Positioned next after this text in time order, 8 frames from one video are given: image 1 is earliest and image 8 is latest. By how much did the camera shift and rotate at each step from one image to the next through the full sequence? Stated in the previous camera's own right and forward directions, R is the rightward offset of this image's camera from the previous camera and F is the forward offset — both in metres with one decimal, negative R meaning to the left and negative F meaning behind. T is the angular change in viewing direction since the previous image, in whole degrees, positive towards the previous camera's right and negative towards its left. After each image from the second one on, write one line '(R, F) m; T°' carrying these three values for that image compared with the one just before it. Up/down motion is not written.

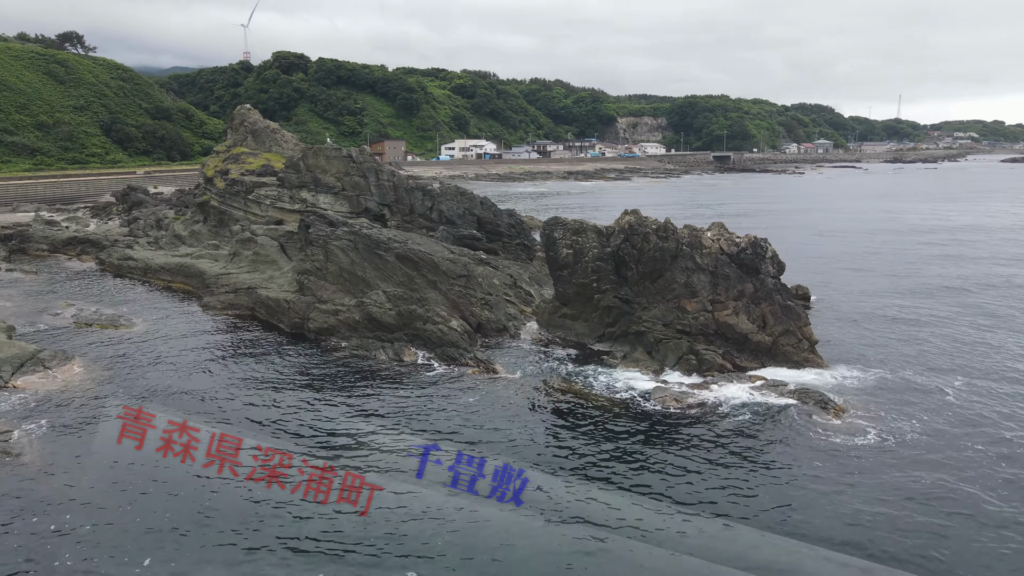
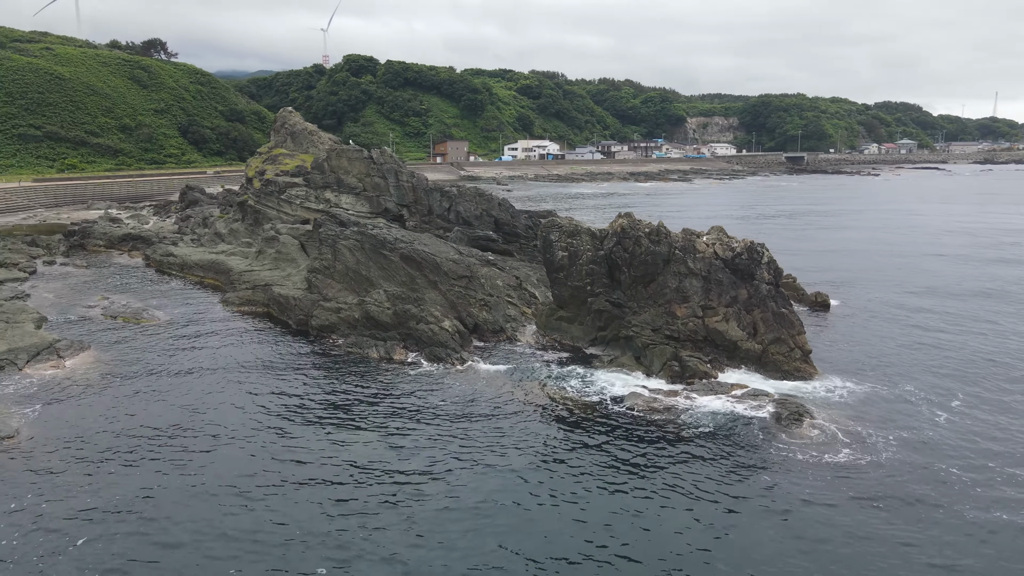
(+2.8, 0.0) m; -5°
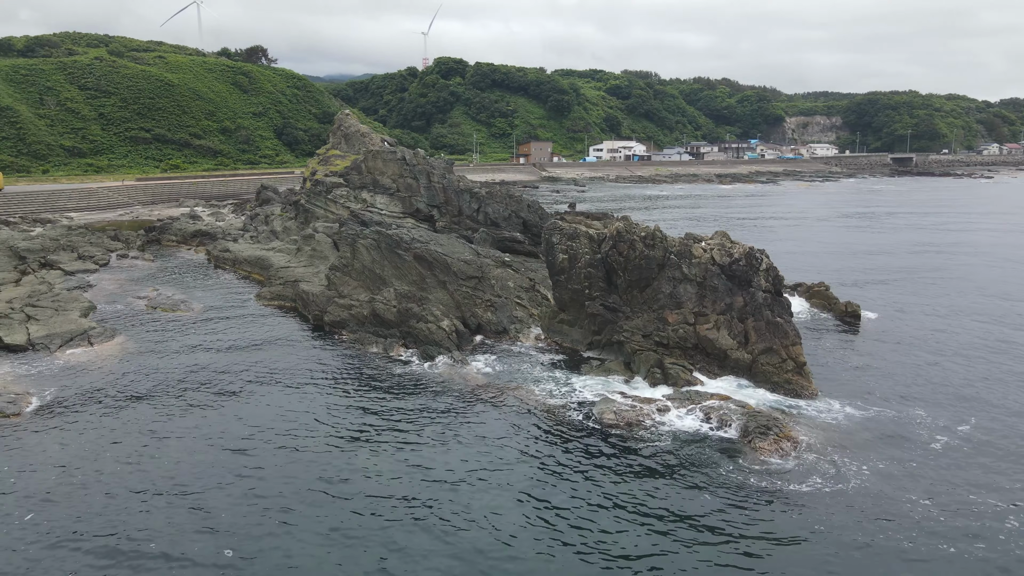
(+3.5, +0.1) m; -7°
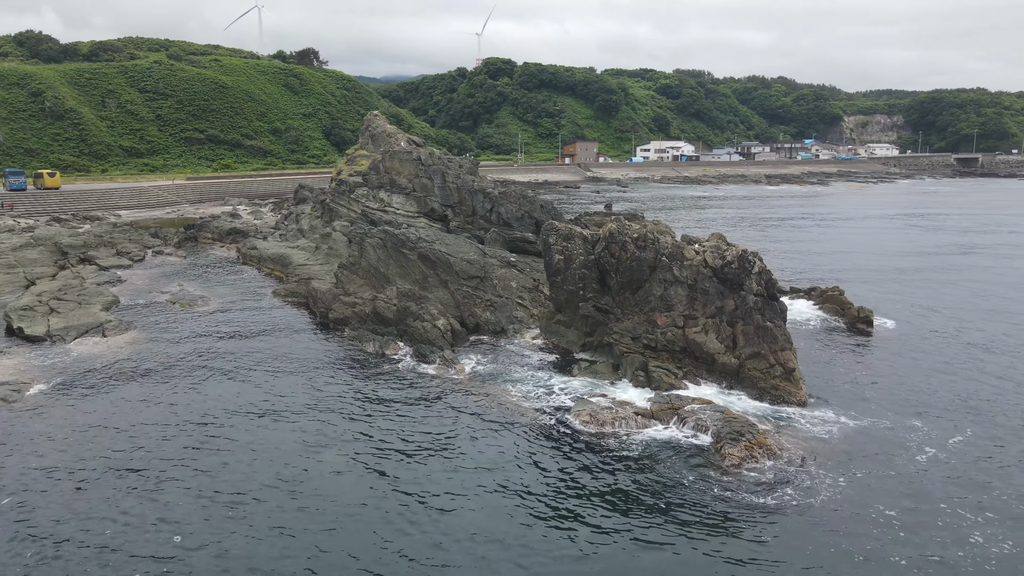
(+2.1, 0.0) m; -4°
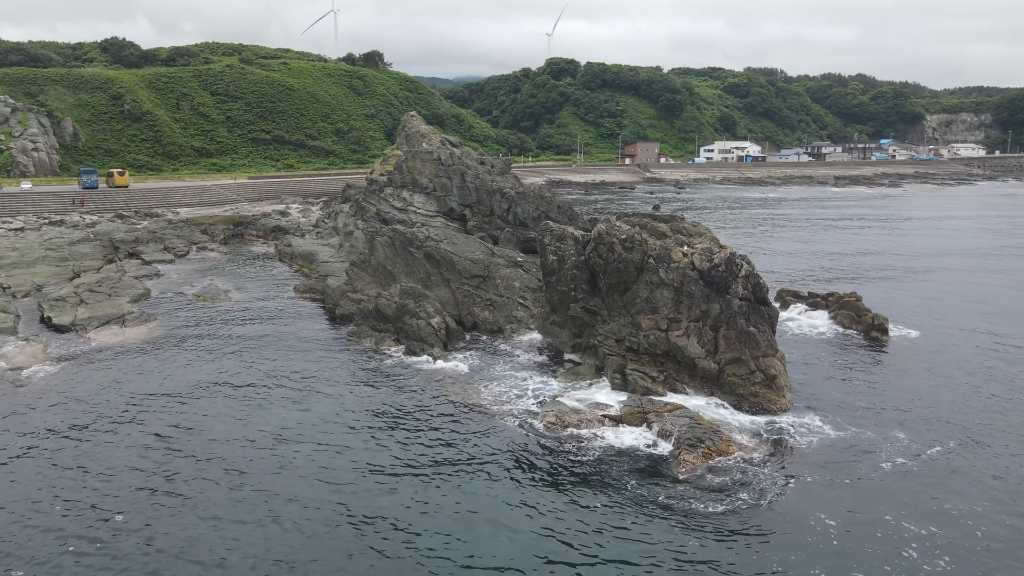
(+2.7, +0.1) m; -5°
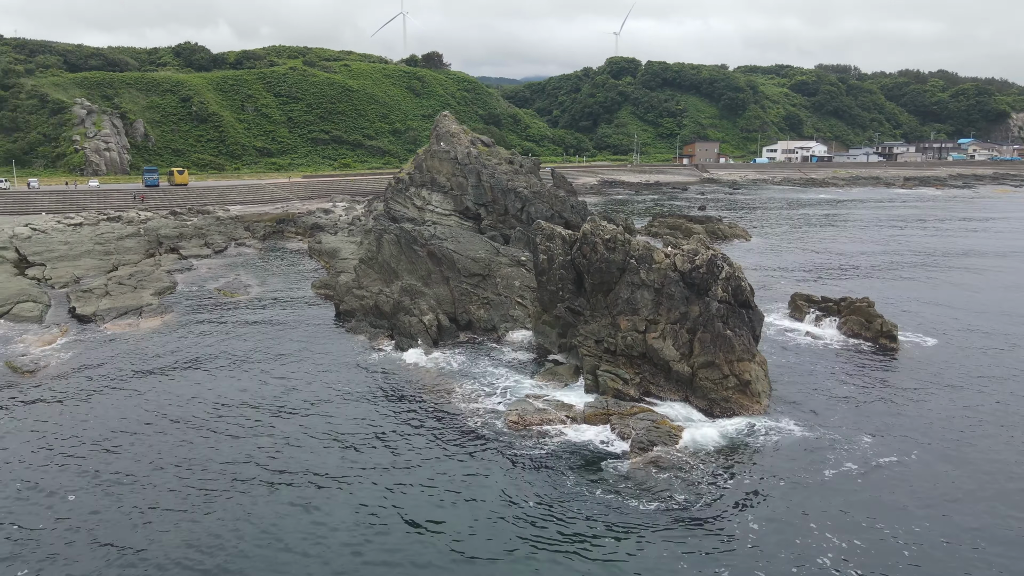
(+2.7, +0.1) m; -5°
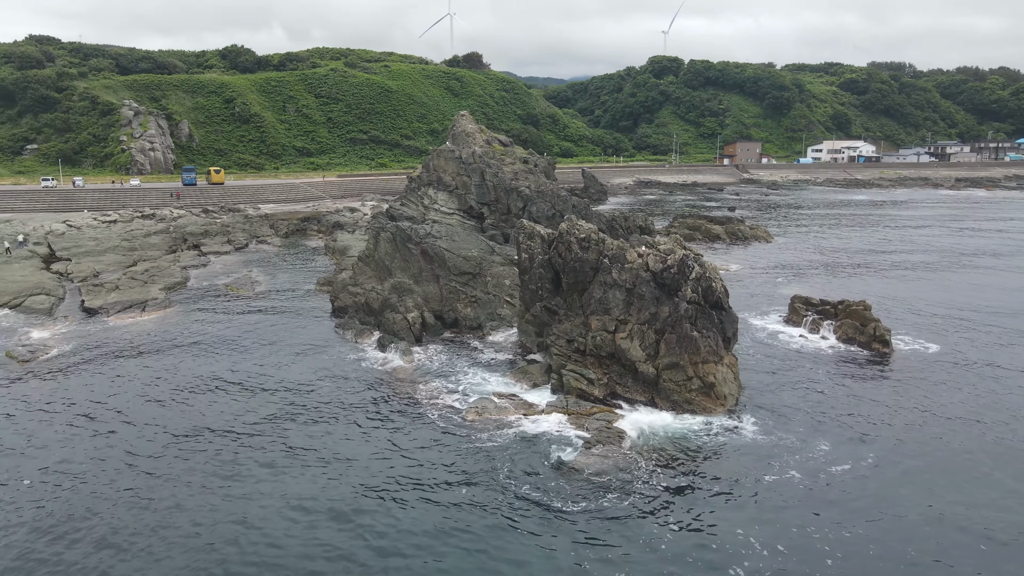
(+2.3, 0.0) m; -3°
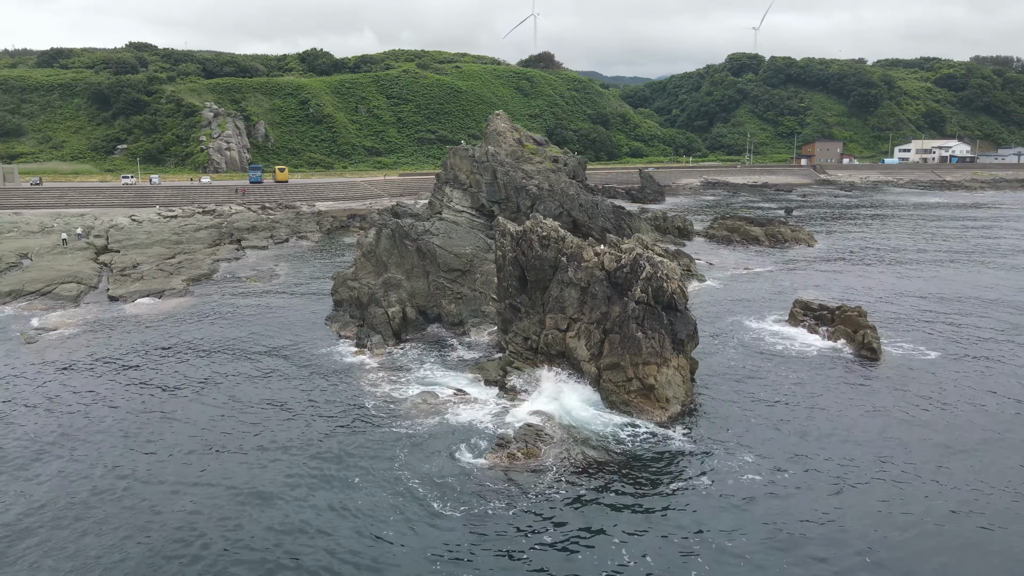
(+3.9, +0.1) m; -6°
